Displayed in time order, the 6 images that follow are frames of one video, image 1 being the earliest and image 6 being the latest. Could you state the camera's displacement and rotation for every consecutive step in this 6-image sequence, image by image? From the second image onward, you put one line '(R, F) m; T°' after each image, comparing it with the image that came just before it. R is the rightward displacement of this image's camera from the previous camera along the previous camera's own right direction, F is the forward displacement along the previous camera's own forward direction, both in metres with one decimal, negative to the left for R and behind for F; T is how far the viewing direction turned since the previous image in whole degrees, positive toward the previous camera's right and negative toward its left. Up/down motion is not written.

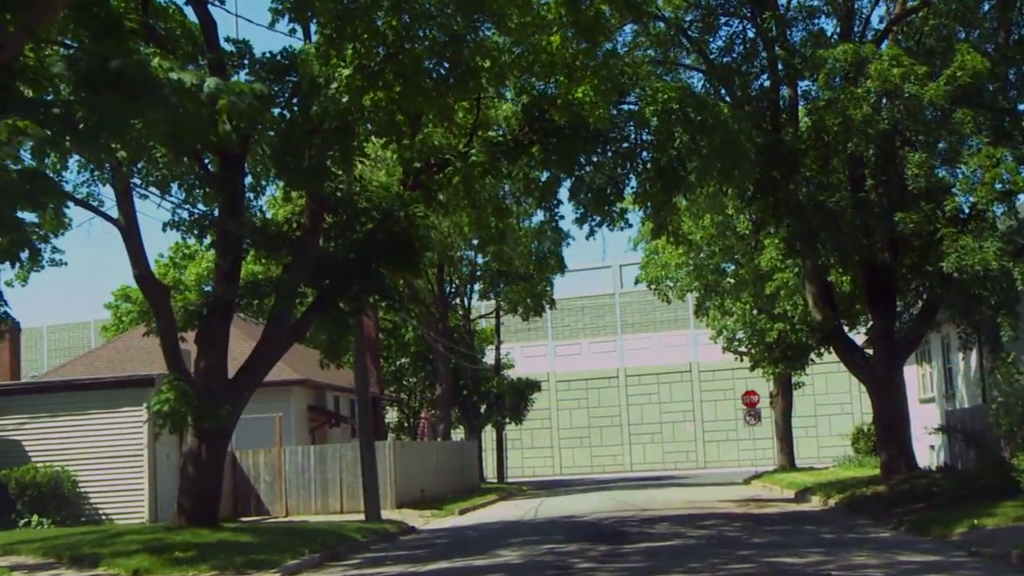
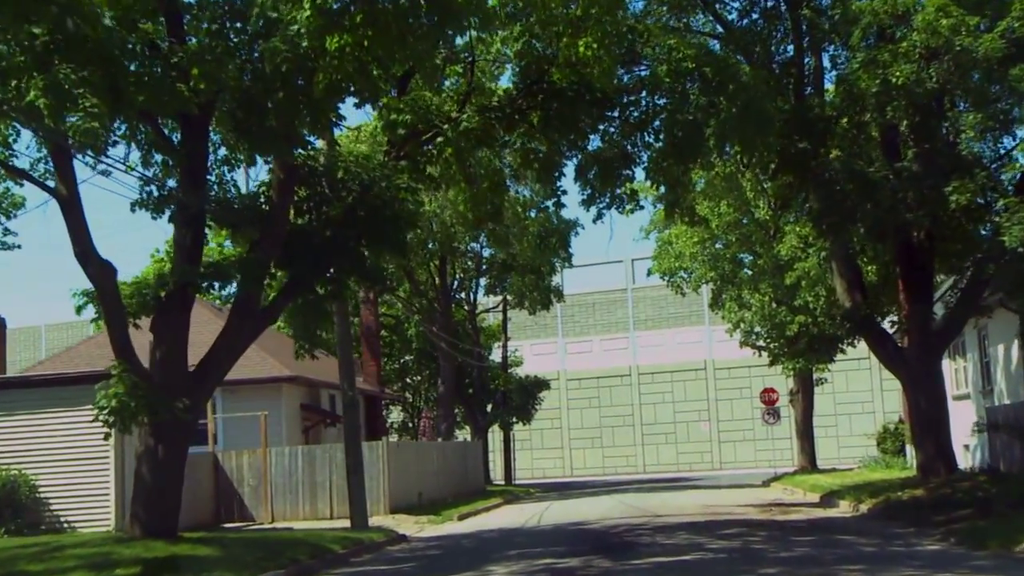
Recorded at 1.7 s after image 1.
(+0.2, +2.2) m; -1°
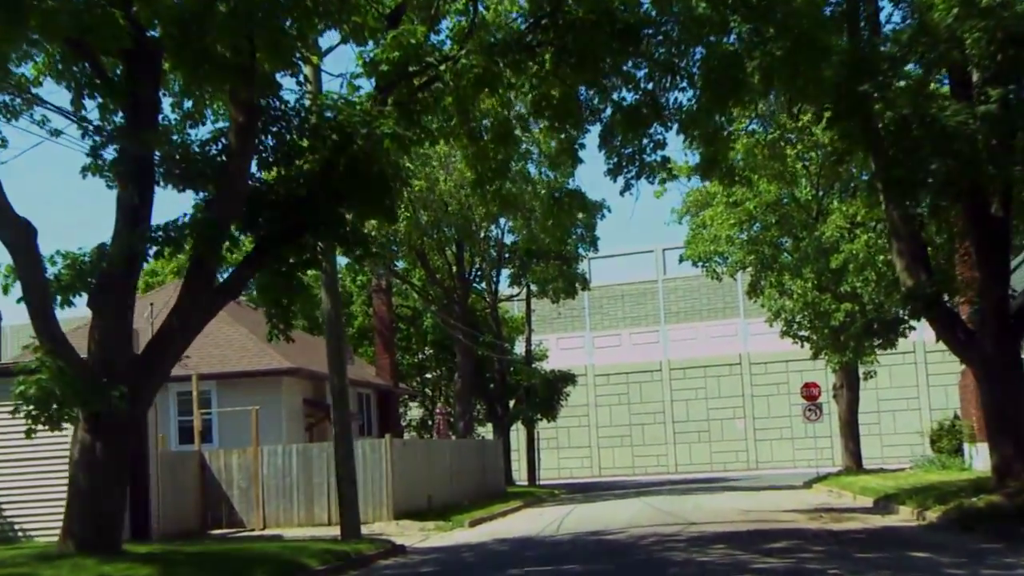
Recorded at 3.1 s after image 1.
(+0.3, +2.9) m; -1°
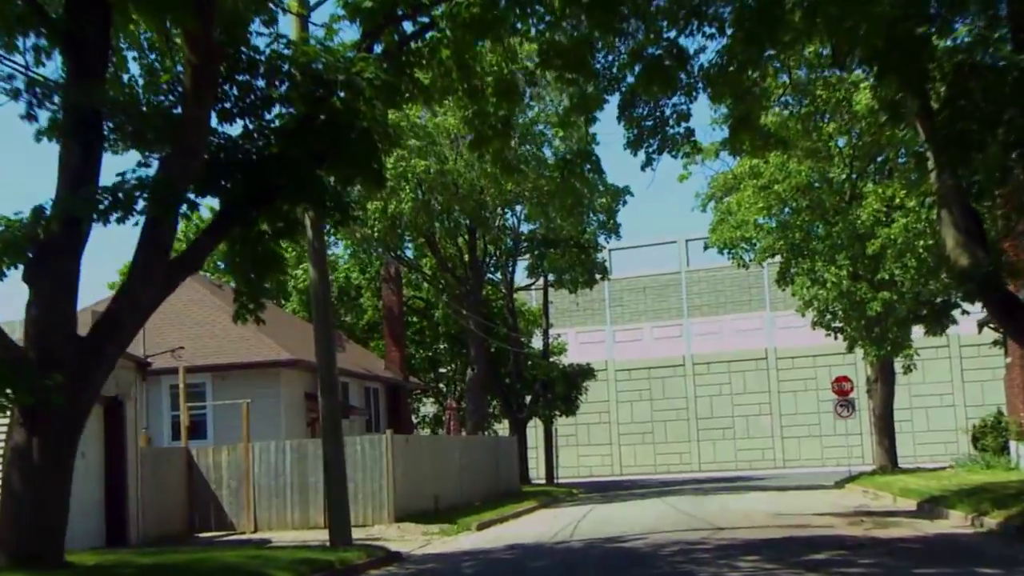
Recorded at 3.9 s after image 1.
(+0.2, +2.0) m; -1°
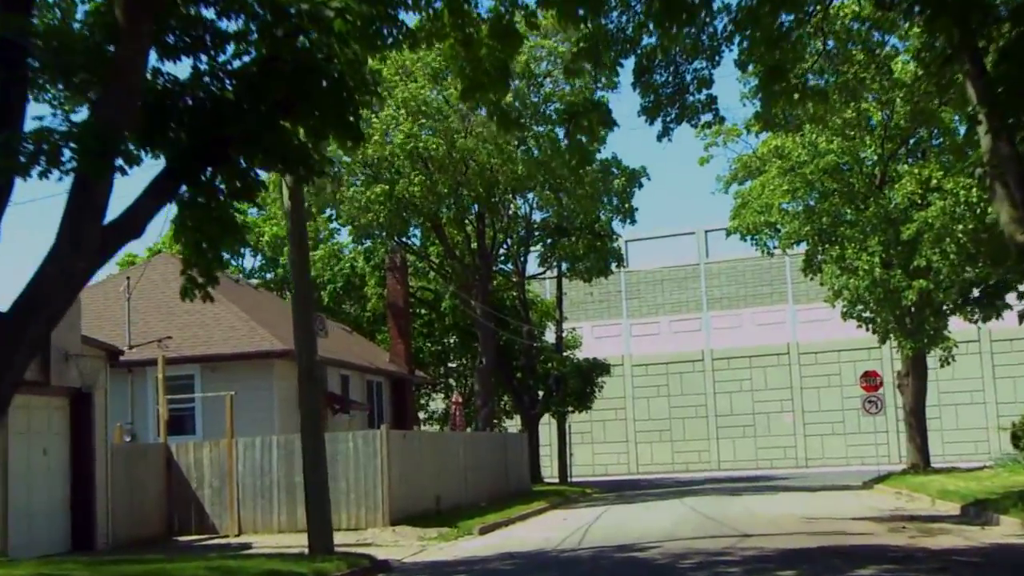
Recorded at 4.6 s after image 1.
(+0.2, +1.9) m; -1°
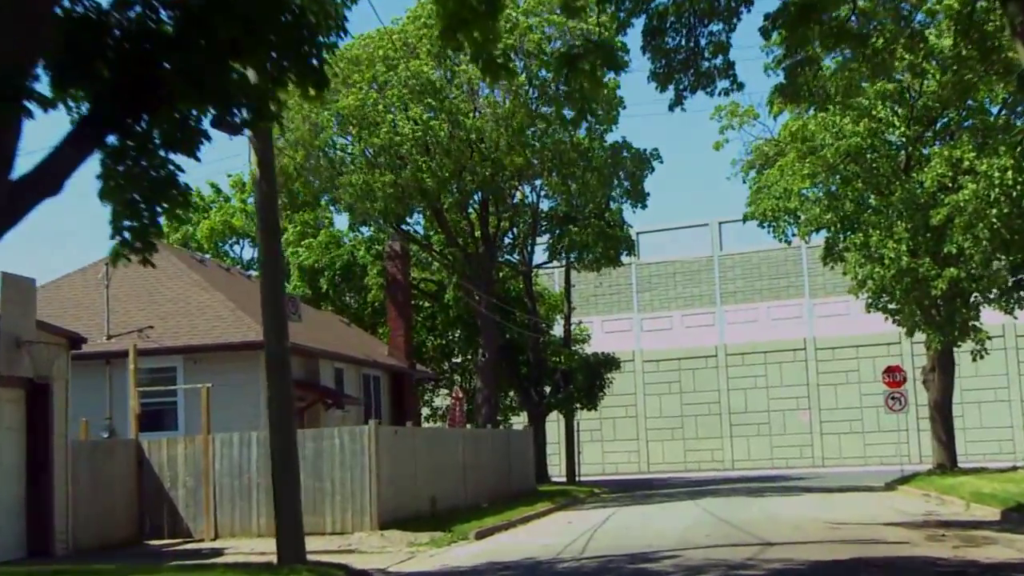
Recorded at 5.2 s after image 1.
(+0.2, +1.8) m; -1°
